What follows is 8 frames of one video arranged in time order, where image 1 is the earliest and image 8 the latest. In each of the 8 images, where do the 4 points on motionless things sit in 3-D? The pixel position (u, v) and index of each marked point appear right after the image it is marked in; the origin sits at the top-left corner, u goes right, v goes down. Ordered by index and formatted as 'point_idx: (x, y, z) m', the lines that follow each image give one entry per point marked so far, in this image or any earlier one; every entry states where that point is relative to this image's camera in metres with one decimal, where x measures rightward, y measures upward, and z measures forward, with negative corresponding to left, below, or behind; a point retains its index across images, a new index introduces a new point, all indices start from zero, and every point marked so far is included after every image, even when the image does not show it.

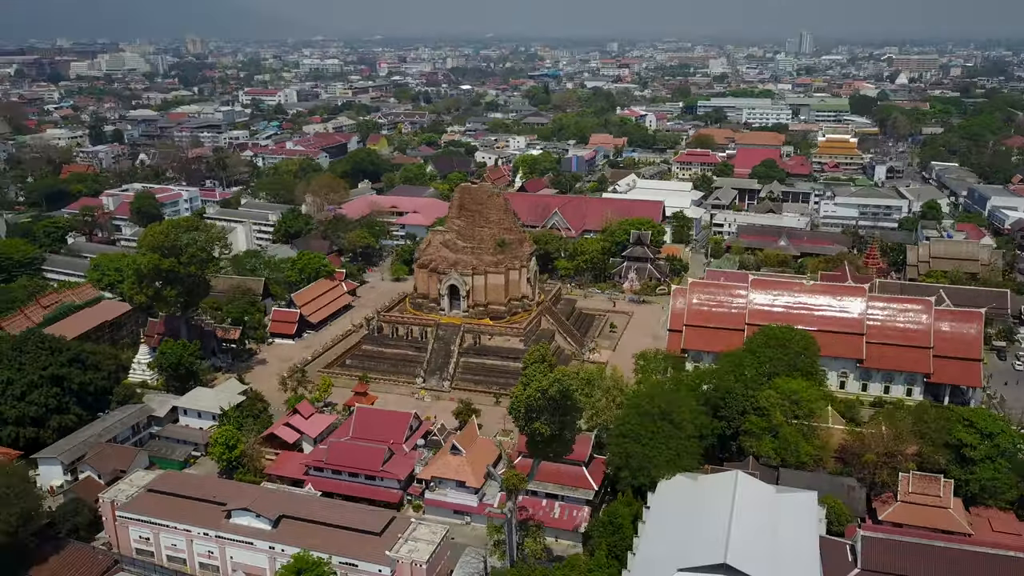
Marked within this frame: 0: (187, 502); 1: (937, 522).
0: (-6.2, -4.0, +15.8) m
1: (+8.3, -4.5, +16.0) m
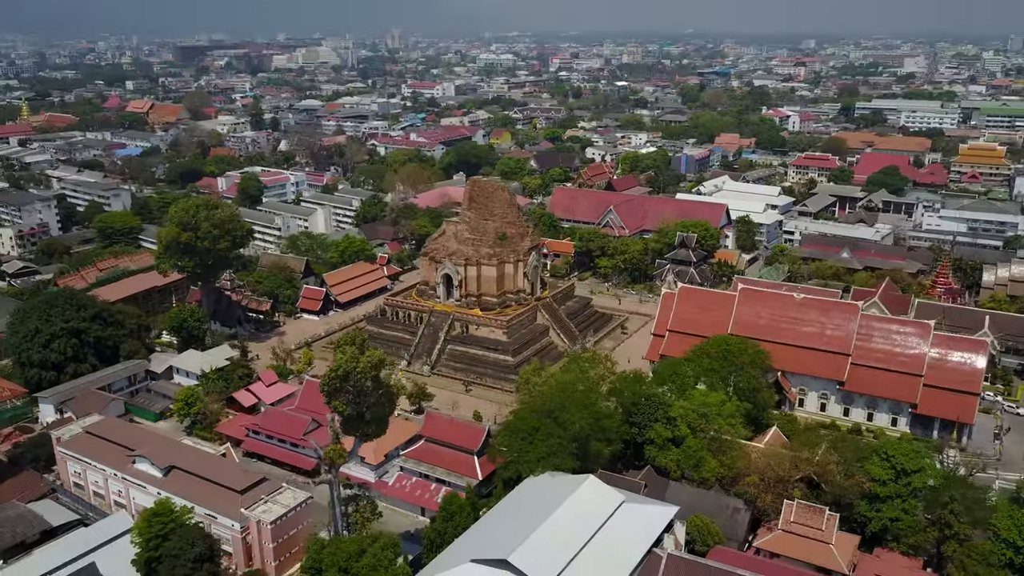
0: (-8.7, -3.4, +17.9) m
1: (+5.4, -4.8, +14.9) m
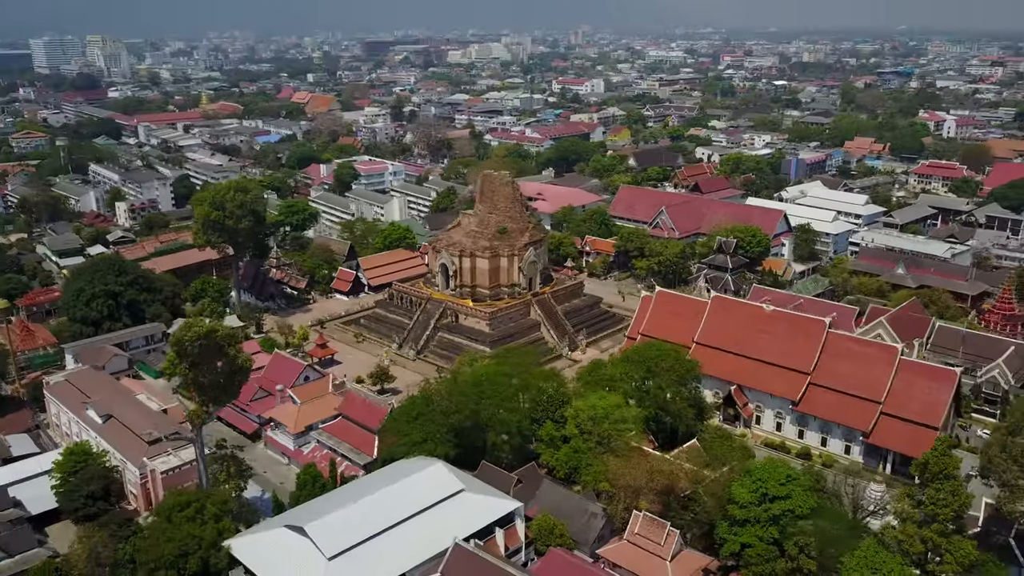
0: (-10.7, -2.5, +20.3) m
1: (+2.3, -4.9, +14.4) m
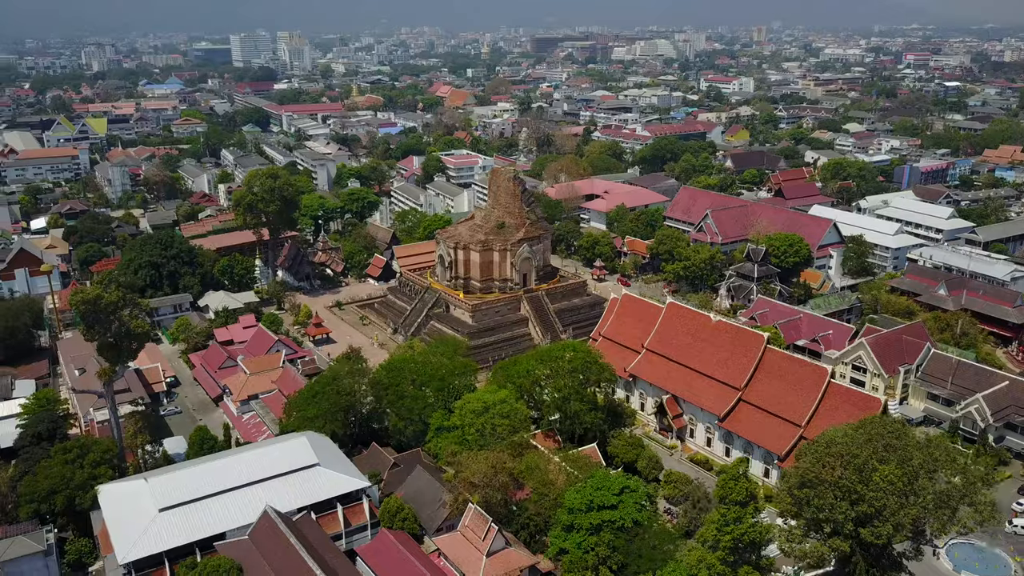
0: (-12.2, -1.6, +23.1) m
1: (-0.9, -4.9, +14.6) m
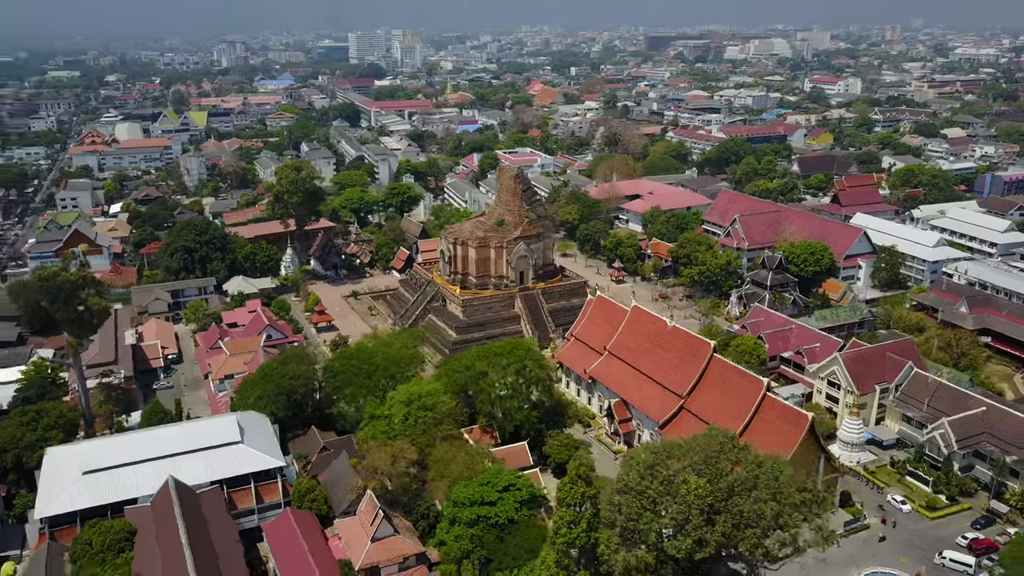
0: (-12.9, -1.0, +25.0) m
1: (-3.0, -4.7, +15.1) m
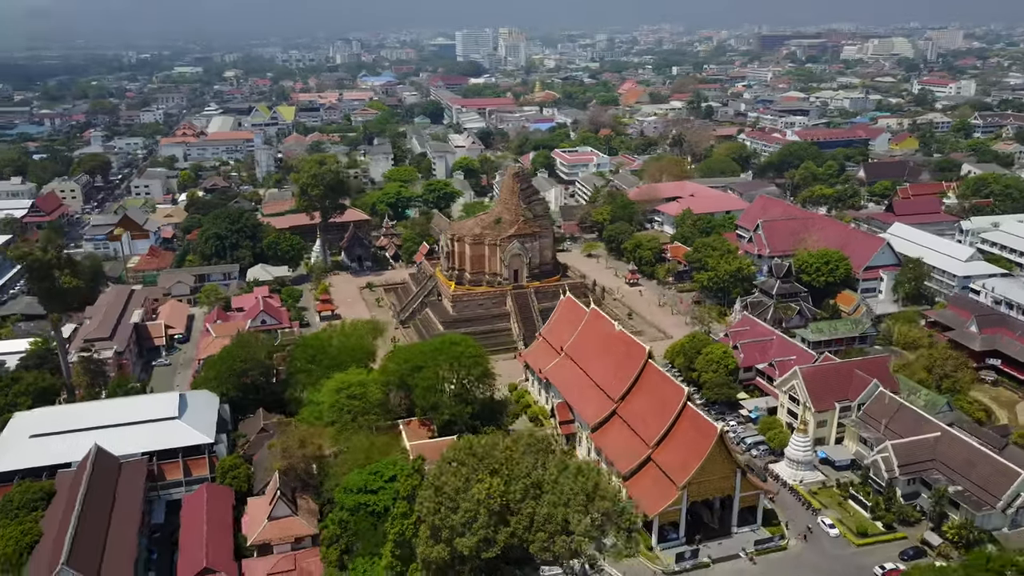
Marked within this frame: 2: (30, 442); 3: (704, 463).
0: (-13.4, -0.4, +27.0) m
1: (-5.1, -4.5, +15.8) m
2: (-9.9, -3.2, +17.0) m
3: (+3.7, -3.4, +15.9) m
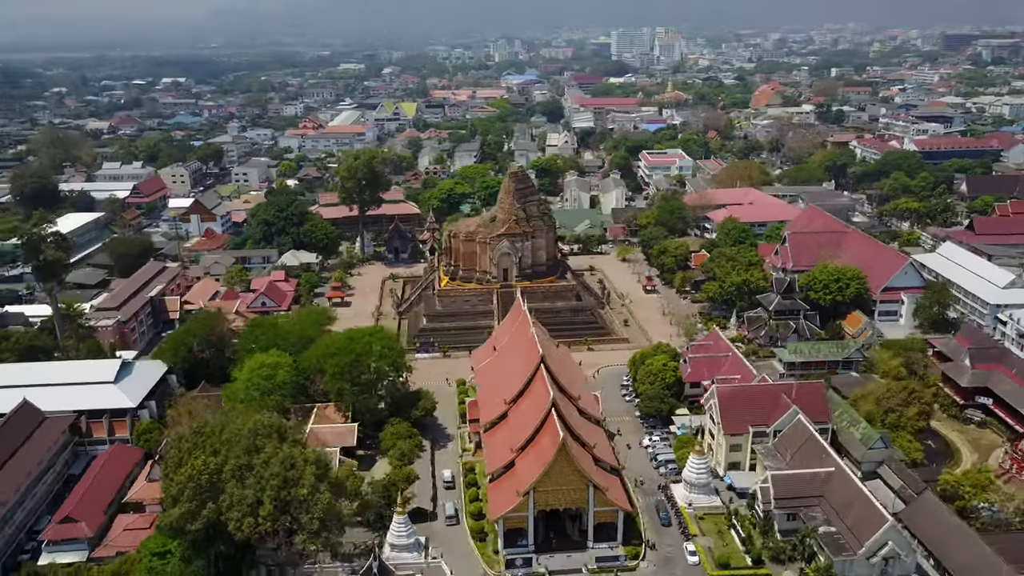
0: (-13.6, +0.5, +29.8) m
1: (-8.0, -4.1, +17.3) m
2: (-12.4, -2.4, +19.4) m
3: (+0.7, -3.5, +15.6) m
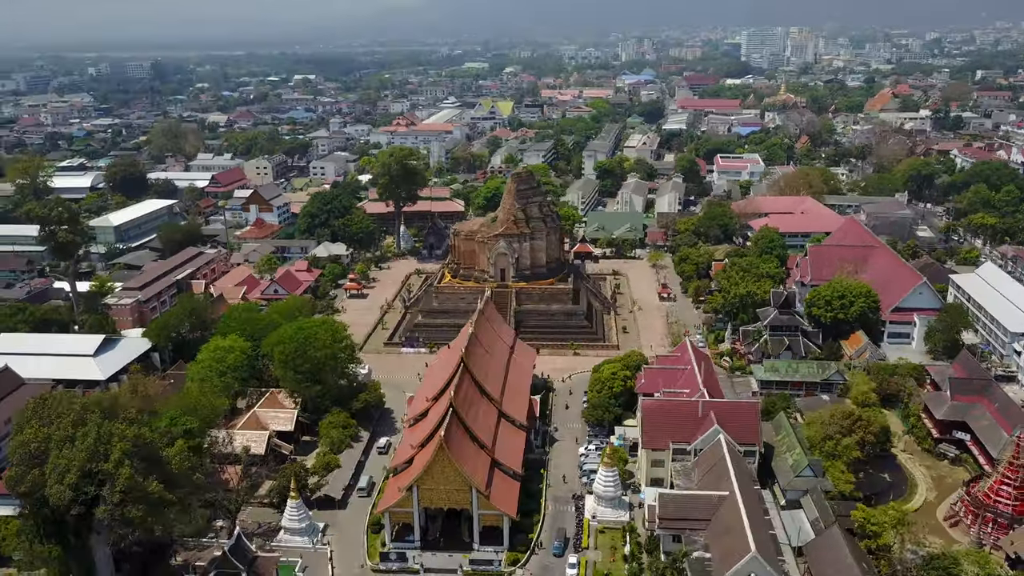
0: (-13.2, +1.2, +32.1) m
1: (-9.9, -3.6, +18.8) m
2: (-13.8, -1.8, +21.6) m
3: (-1.6, -3.5, +15.8) m
